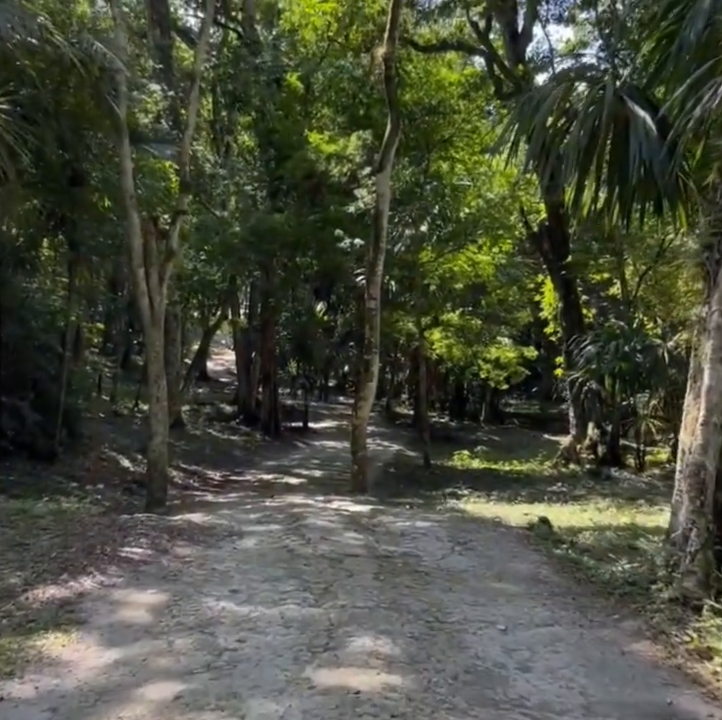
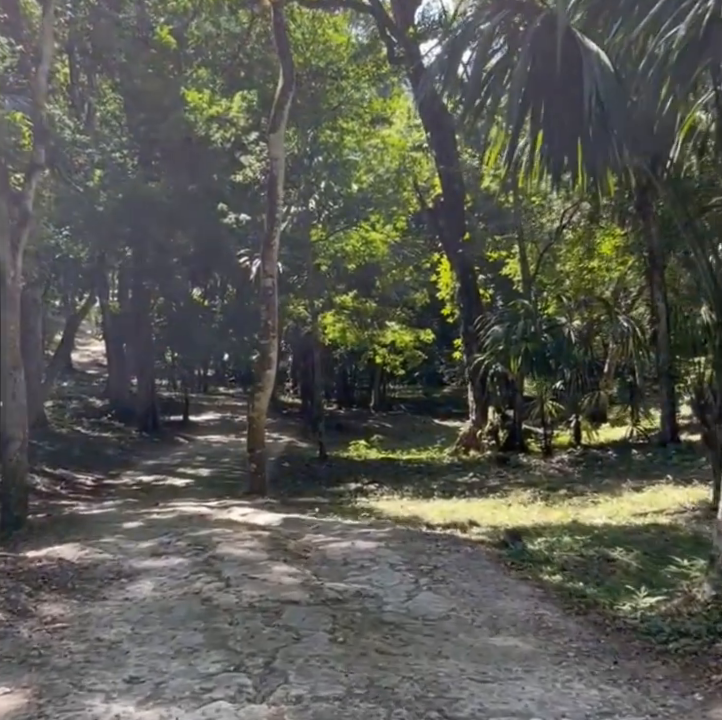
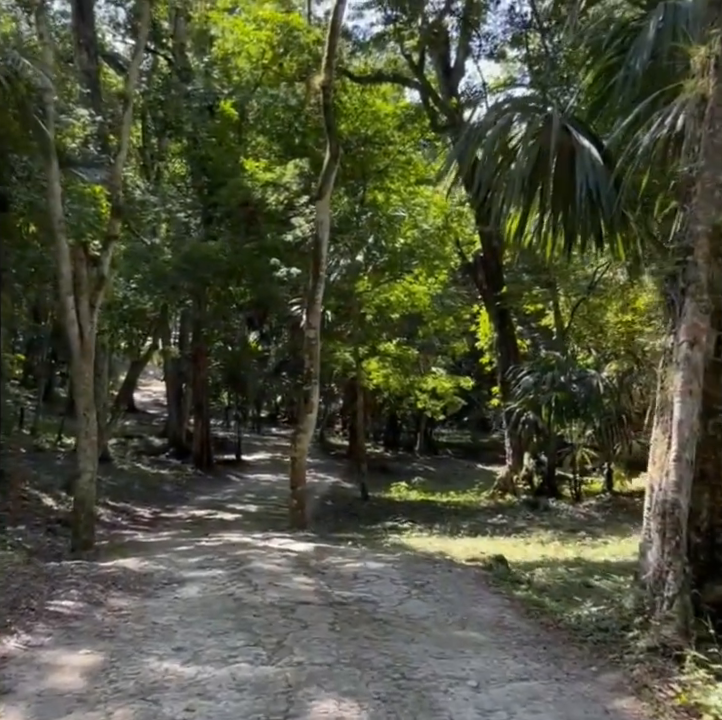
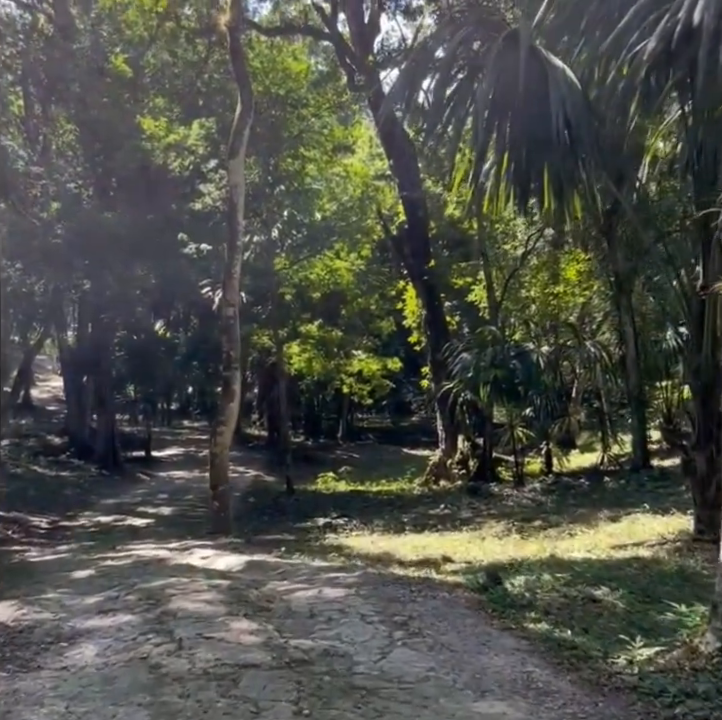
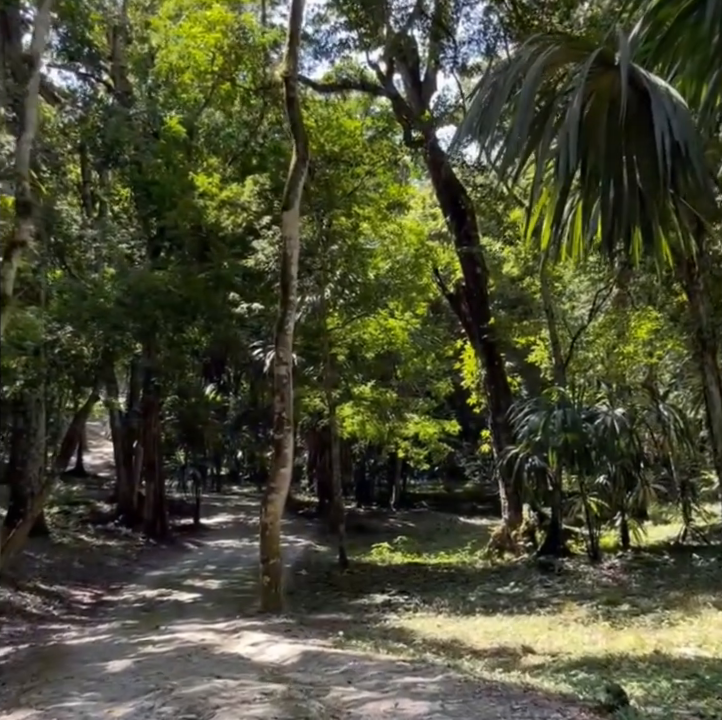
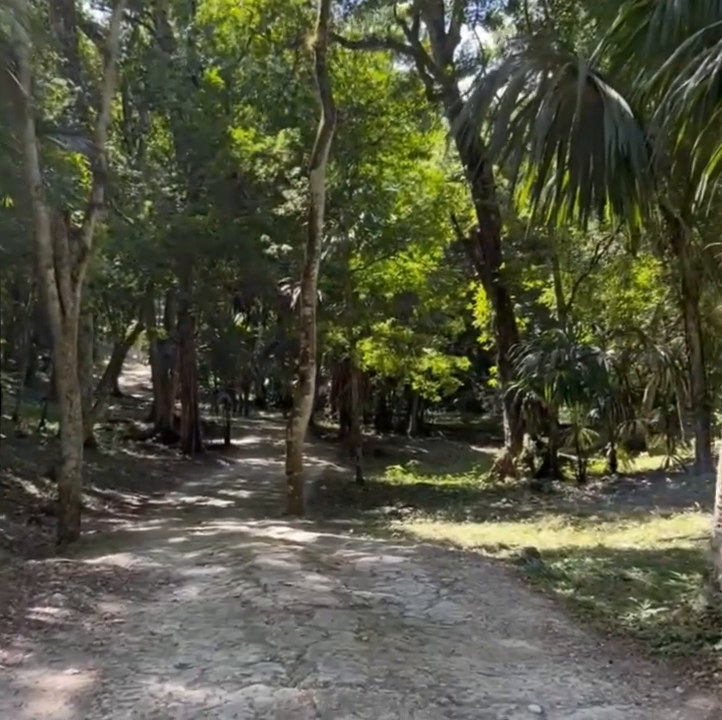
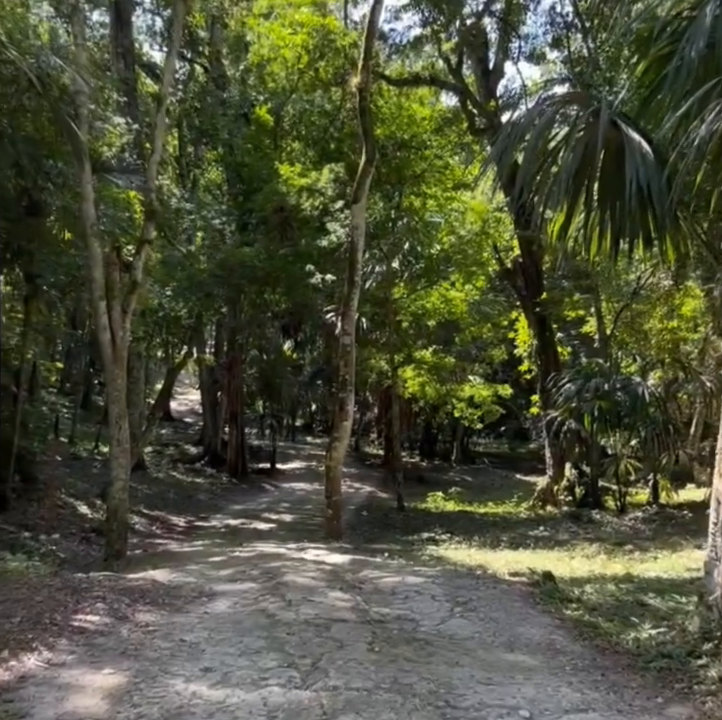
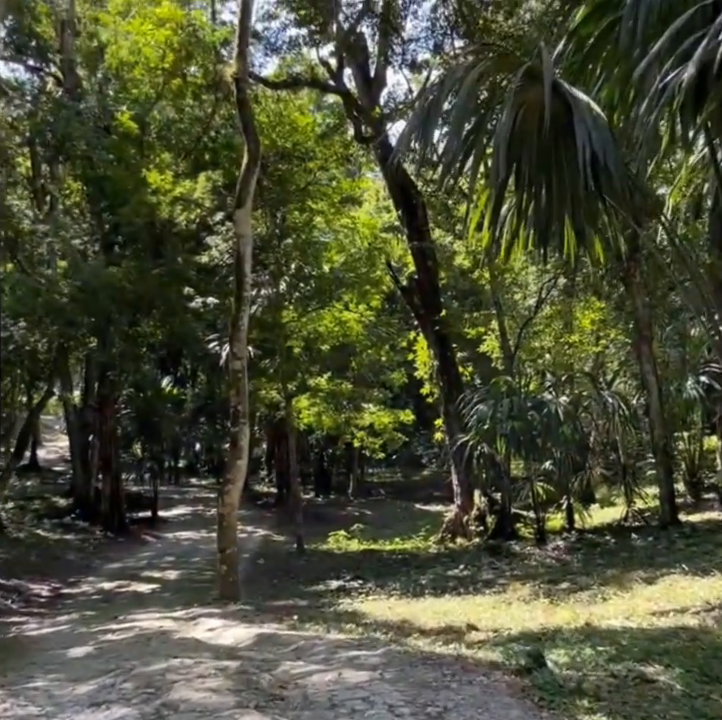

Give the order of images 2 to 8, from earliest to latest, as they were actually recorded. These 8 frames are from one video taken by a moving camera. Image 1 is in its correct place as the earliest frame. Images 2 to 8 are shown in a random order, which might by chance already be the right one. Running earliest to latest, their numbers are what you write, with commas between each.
3, 7, 6, 2, 4, 8, 5
